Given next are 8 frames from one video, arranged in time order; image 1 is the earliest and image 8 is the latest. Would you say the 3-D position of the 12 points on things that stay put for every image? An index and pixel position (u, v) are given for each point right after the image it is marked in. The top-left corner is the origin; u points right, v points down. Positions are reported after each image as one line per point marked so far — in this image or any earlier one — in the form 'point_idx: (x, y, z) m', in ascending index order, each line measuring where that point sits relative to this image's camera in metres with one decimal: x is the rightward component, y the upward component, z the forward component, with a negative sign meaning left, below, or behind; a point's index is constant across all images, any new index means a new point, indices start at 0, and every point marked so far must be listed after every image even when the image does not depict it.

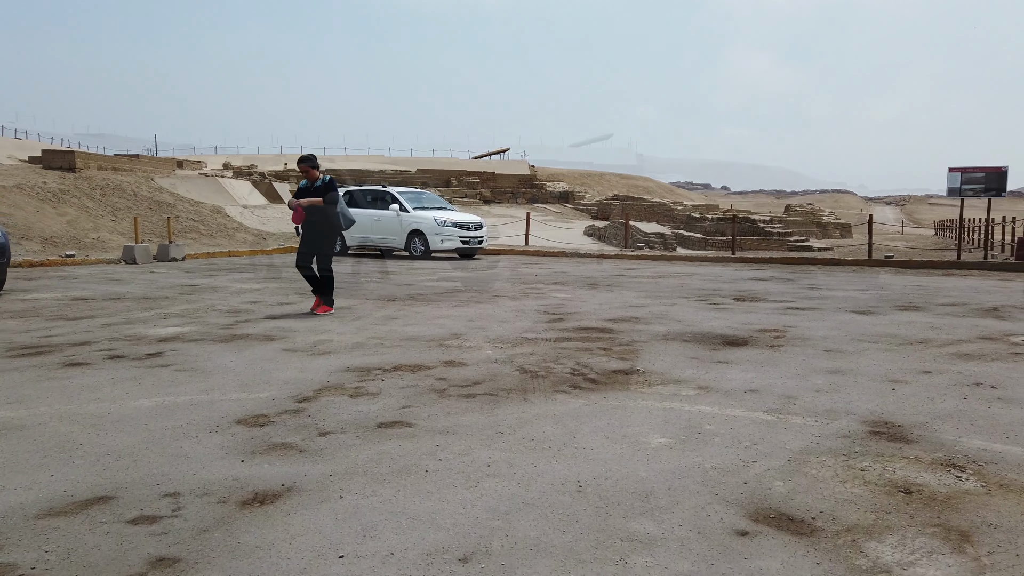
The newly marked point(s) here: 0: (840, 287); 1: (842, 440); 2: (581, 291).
0: (+4.6, 0.0, +11.4) m
1: (+1.5, -0.7, +3.7) m
2: (+1.0, 0.0, +11.7) m
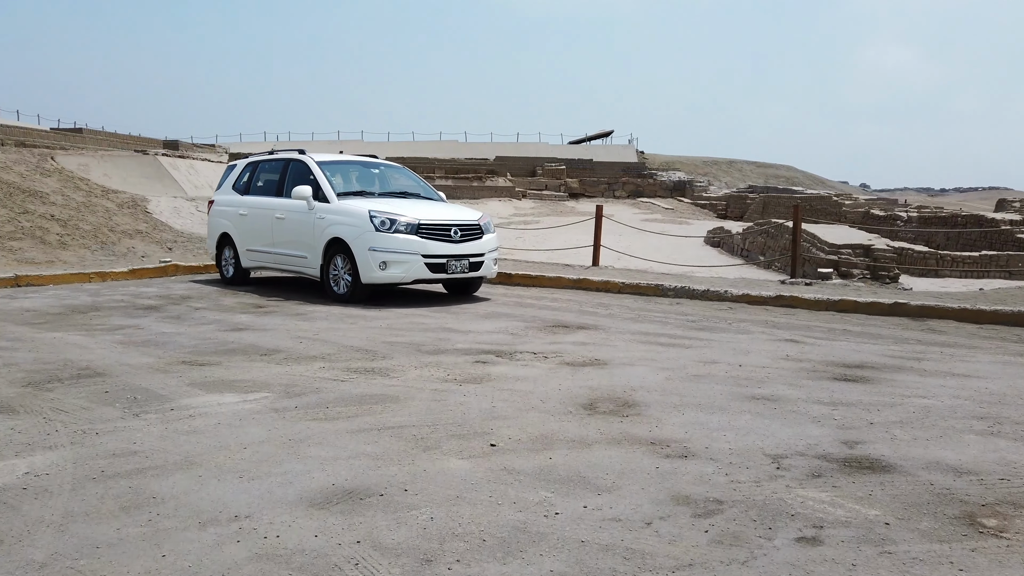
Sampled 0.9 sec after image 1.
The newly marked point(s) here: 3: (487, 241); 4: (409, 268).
0: (+4.5, -0.1, +10.2) m
1: (+1.4, -0.8, +2.5) m
2: (+0.9, -0.1, +10.5) m
3: (-0.3, +0.6, +10.1) m
4: (-1.2, +0.2, +9.3) m
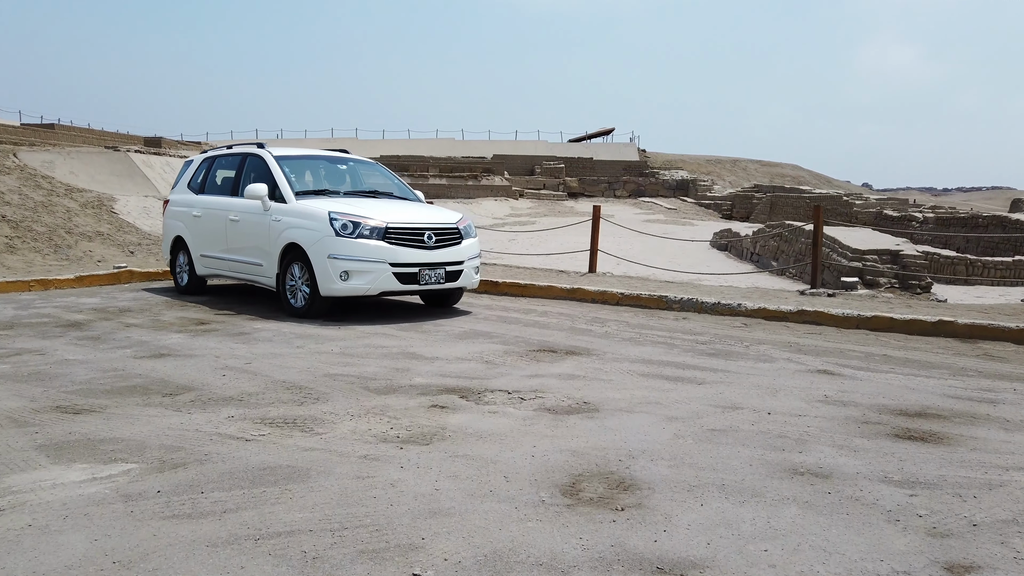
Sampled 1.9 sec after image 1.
0: (+4.3, -0.2, +9.0) m
1: (+1.2, -1.0, +1.3) m
2: (+0.7, -0.3, +9.3) m
3: (-0.5, +0.4, +8.8) m
4: (-1.4, +0.1, +8.1) m
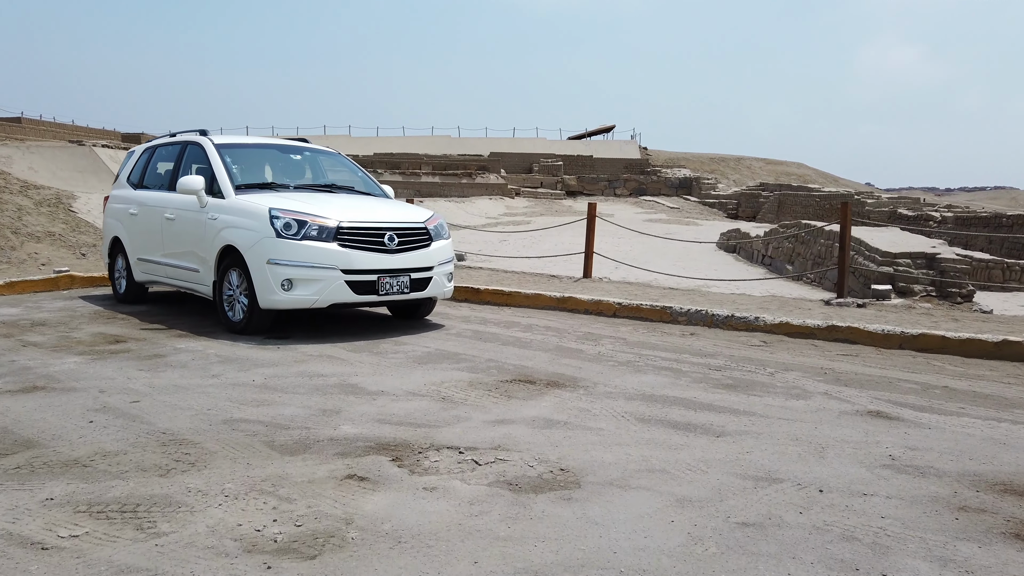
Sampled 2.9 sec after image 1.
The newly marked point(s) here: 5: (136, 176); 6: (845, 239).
0: (+4.1, -0.3, +7.6) m
1: (+0.9, -1.1, 0.0) m
2: (+0.5, -0.4, +8.0) m
3: (-0.7, +0.3, +7.5) m
4: (-1.6, 0.0, +6.8) m
5: (-4.5, +1.3, +9.5) m
6: (+3.6, +0.5, +8.7) m
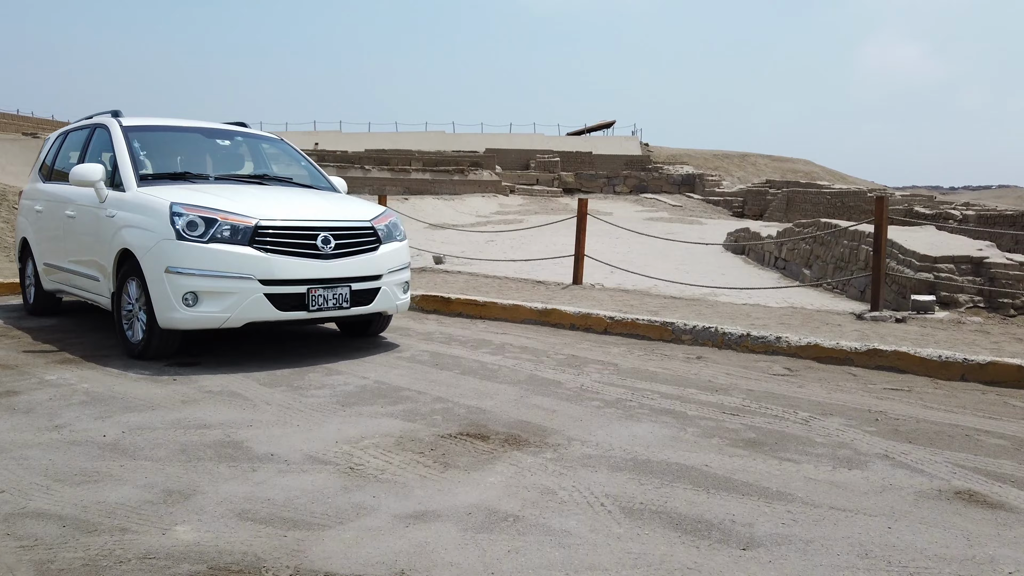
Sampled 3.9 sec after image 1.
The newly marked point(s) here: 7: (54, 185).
0: (+3.8, -0.4, +6.3) m
1: (+0.7, -1.2, -1.4) m
2: (+0.2, -0.5, +6.6) m
3: (-1.0, +0.2, +6.2) m
4: (-1.8, -0.1, +5.4) m
5: (-4.7, +1.2, +8.2) m
6: (+3.4, +0.4, +7.3) m
7: (-4.3, +1.0, +7.6) m
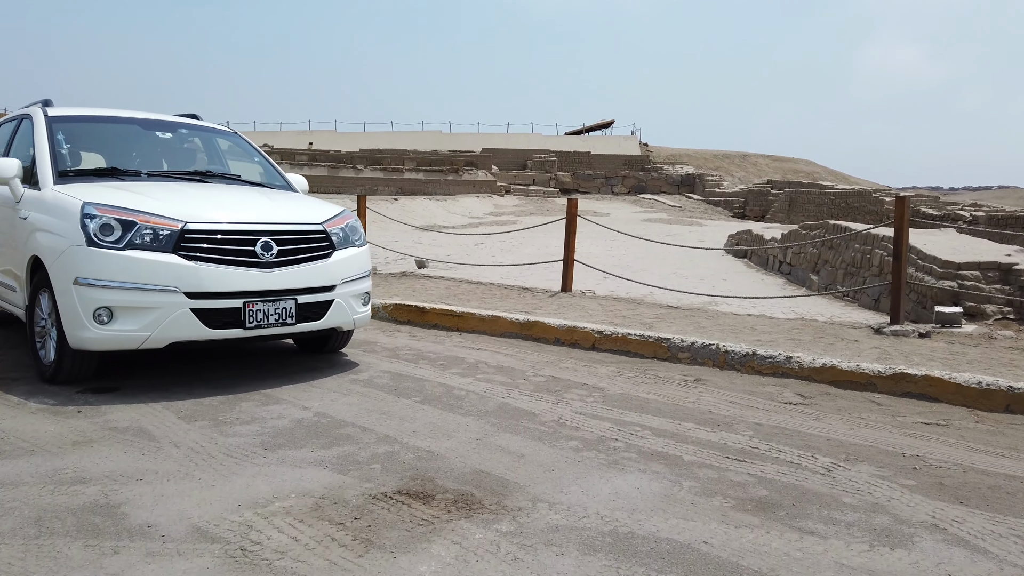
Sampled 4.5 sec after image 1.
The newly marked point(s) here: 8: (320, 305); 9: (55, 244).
0: (+3.6, -0.5, +5.5) m
1: (+0.5, -1.2, -2.2) m
2: (0.0, -0.6, +5.8) m
3: (-1.2, +0.2, +5.4) m
4: (-2.0, -0.2, +4.6) m
5: (-4.9, +1.2, +7.4) m
6: (+3.2, +0.4, +6.6) m
7: (-4.5, +0.9, +6.8) m
8: (-1.3, -0.1, +5.3) m
9: (-2.7, +0.3, +4.8) m
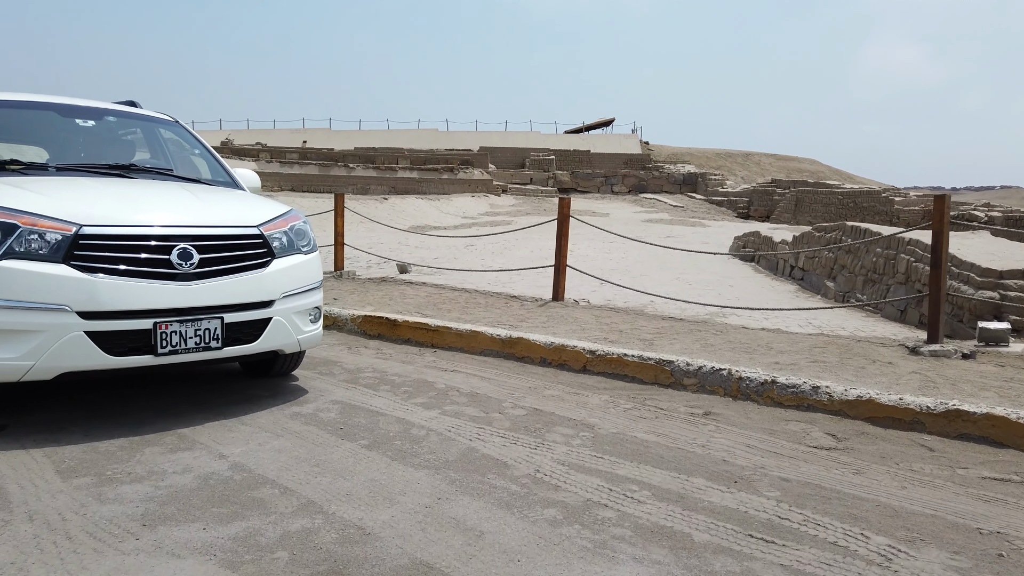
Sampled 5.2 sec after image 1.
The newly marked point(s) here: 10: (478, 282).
0: (+3.5, -0.6, +4.6) m
1: (+0.3, -1.3, -3.1) m
2: (-0.1, -0.6, +4.9) m
3: (-1.3, +0.1, +4.5) m
4: (-2.2, -0.3, +3.8) m
5: (-5.0, +1.1, +6.6) m
6: (+3.0, +0.3, +5.7) m
7: (-4.6, +0.8, +5.9) m
8: (-1.4, -0.2, +4.4) m
9: (-2.9, +0.2, +3.9) m
10: (-0.4, +0.1, +9.9) m
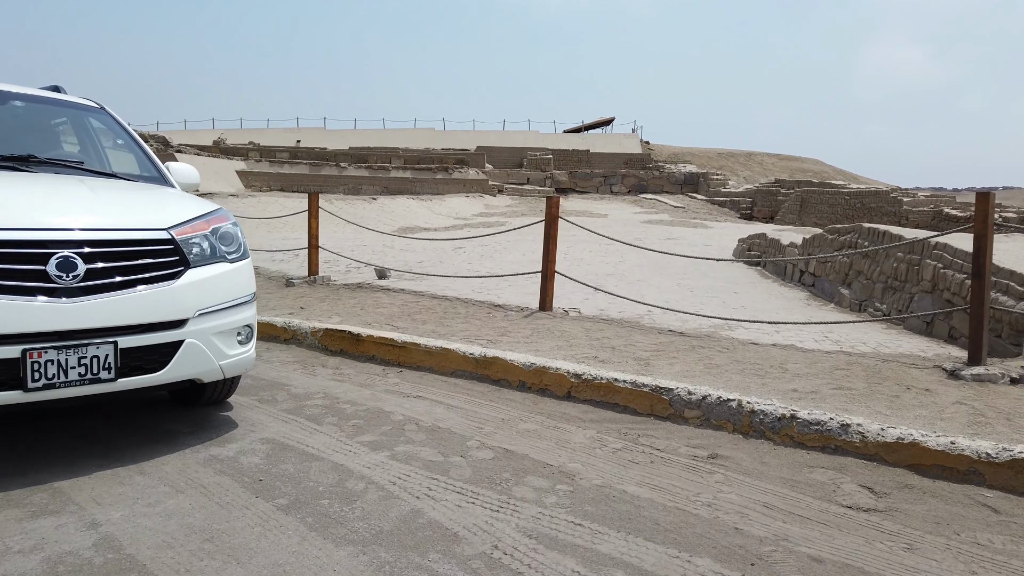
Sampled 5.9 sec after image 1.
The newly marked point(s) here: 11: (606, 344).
0: (+3.3, -0.7, +3.8) m
1: (+0.1, -1.4, -3.9) m
2: (-0.3, -0.7, +4.2) m
3: (-1.5, 0.0, +3.7) m
4: (-2.4, -0.3, +3.0) m
5: (-5.2, +1.0, +5.8) m
6: (+2.9, +0.2, +4.9) m
7: (-4.8, +0.7, +5.1) m
8: (-1.6, -0.3, +3.6) m
9: (-3.0, +0.1, +3.1) m
10: (-0.6, 0.0, +9.2) m
11: (+0.7, -0.4, +5.9) m
